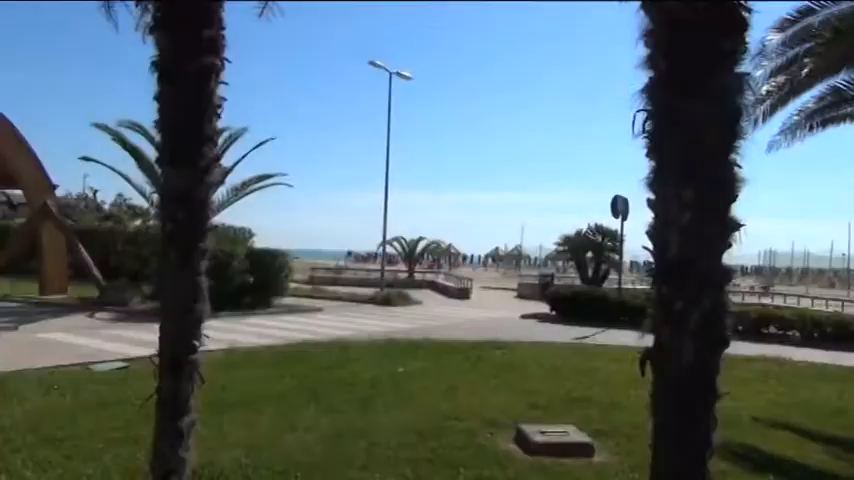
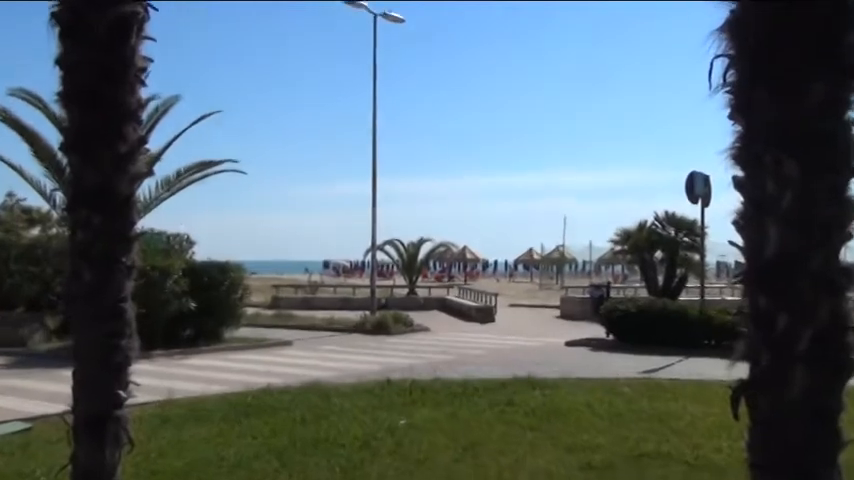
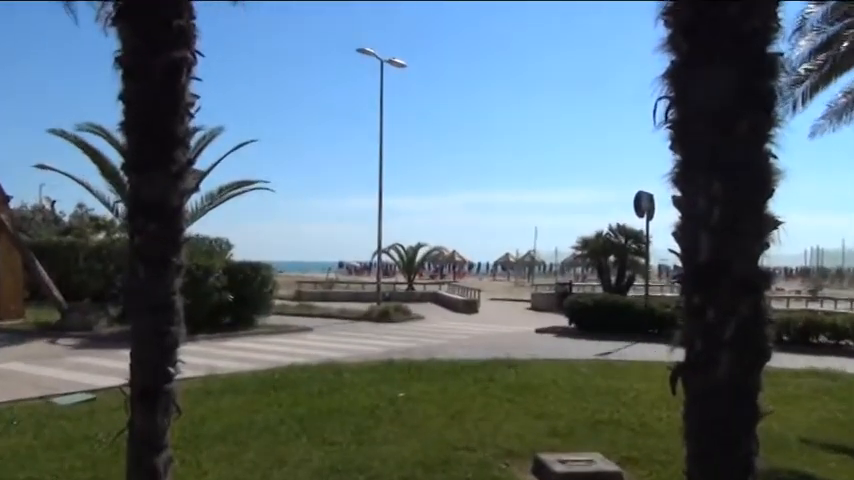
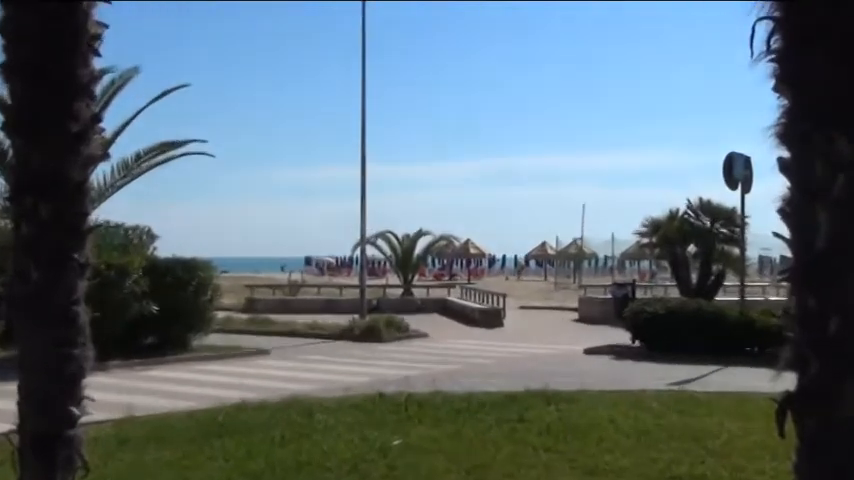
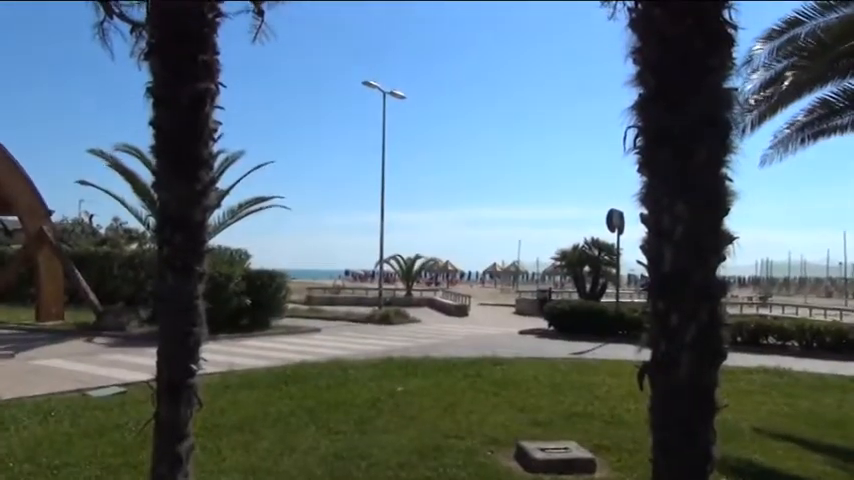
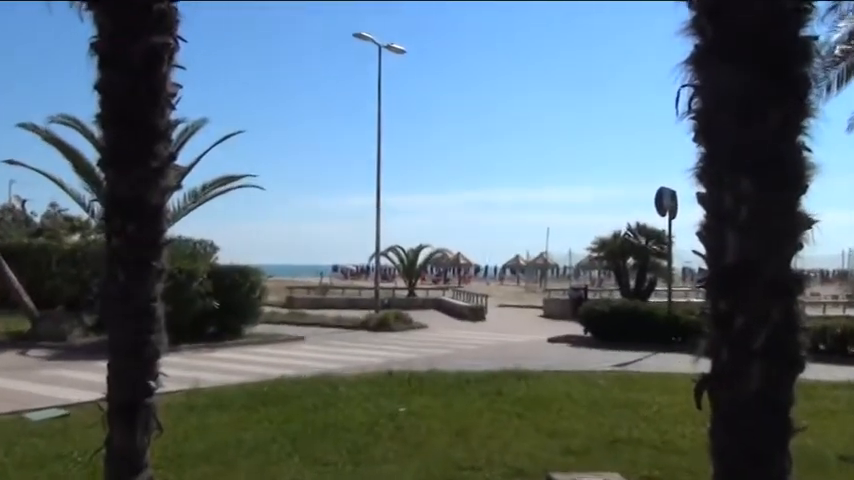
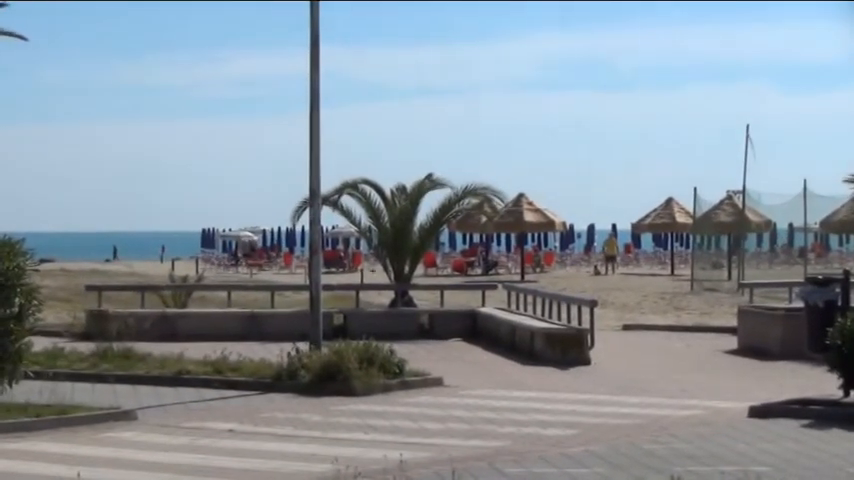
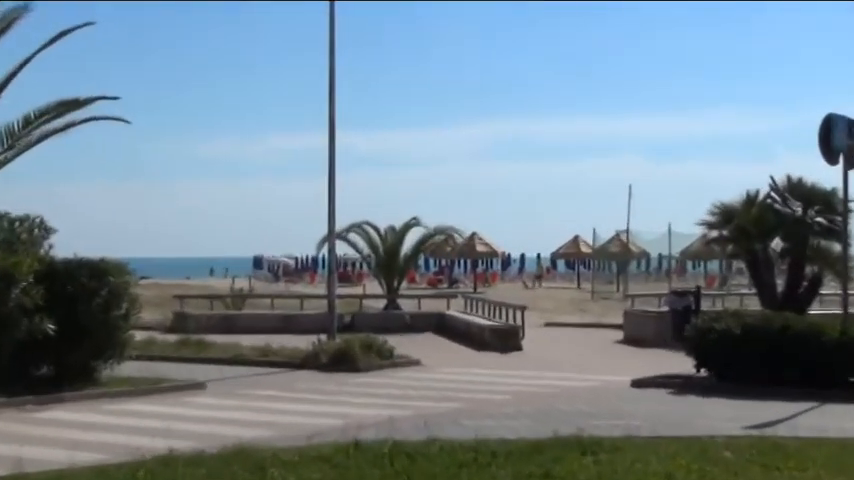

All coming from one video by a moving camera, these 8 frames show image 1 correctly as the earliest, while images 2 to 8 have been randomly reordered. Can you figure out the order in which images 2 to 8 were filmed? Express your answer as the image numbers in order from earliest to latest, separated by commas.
5, 3, 6, 2, 4, 8, 7
